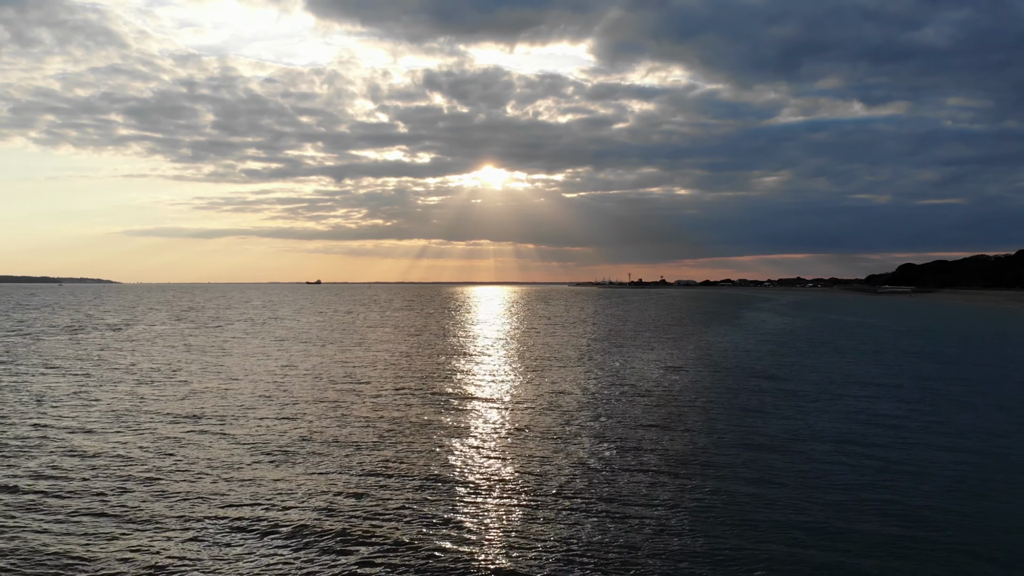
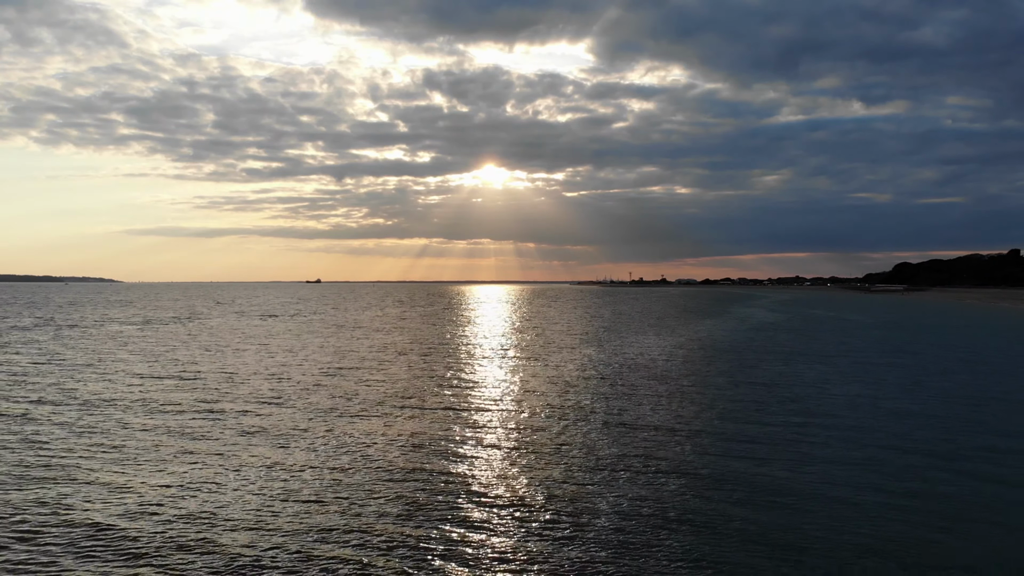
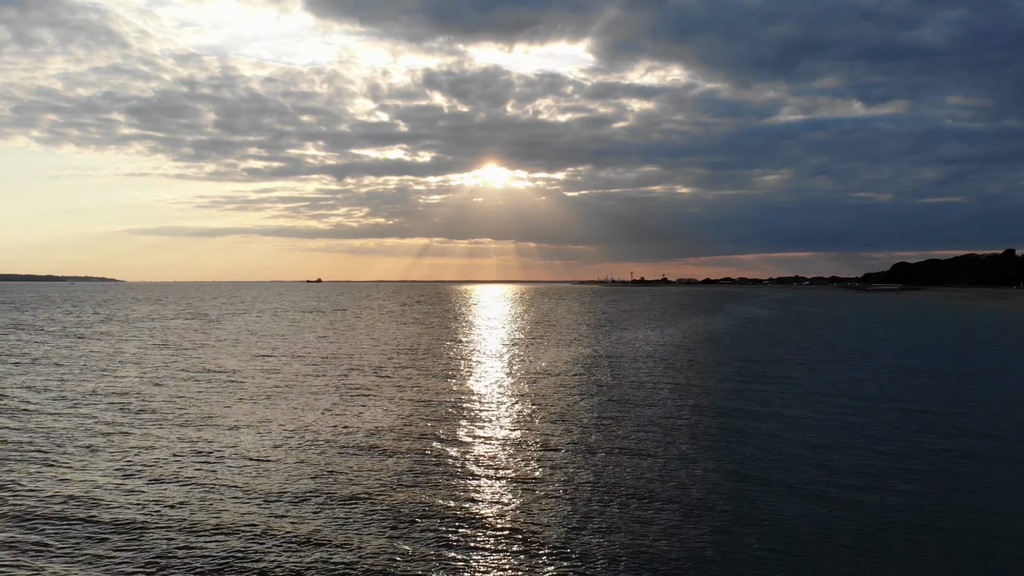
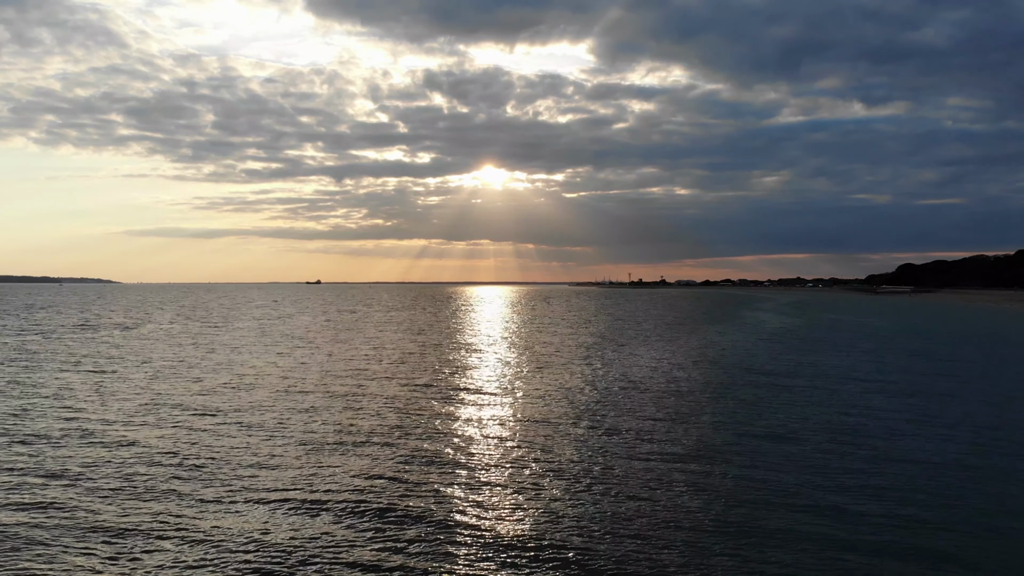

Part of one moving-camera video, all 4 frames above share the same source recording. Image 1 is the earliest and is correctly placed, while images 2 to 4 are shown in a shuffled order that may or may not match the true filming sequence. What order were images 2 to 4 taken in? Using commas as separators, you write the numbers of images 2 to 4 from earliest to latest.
4, 2, 3
